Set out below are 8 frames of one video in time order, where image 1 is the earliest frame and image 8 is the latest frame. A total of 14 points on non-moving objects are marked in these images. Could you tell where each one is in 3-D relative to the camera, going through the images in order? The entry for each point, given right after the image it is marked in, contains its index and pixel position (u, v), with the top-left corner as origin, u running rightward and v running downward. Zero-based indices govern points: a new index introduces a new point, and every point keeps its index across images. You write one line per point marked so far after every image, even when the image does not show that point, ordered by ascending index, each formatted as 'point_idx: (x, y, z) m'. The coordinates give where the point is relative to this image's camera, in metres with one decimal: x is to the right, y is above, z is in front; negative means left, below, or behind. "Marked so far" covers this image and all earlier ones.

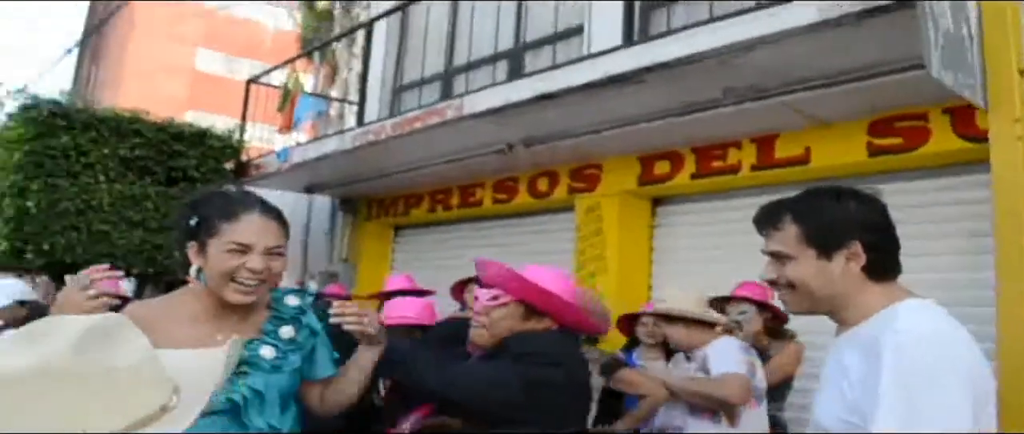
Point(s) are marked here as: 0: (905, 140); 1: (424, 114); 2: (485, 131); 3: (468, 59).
0: (+2.1, +0.4, +5.2) m
1: (-0.6, +0.7, +6.4) m
2: (-0.2, +0.6, +6.4) m
3: (-0.4, +1.5, +8.7) m
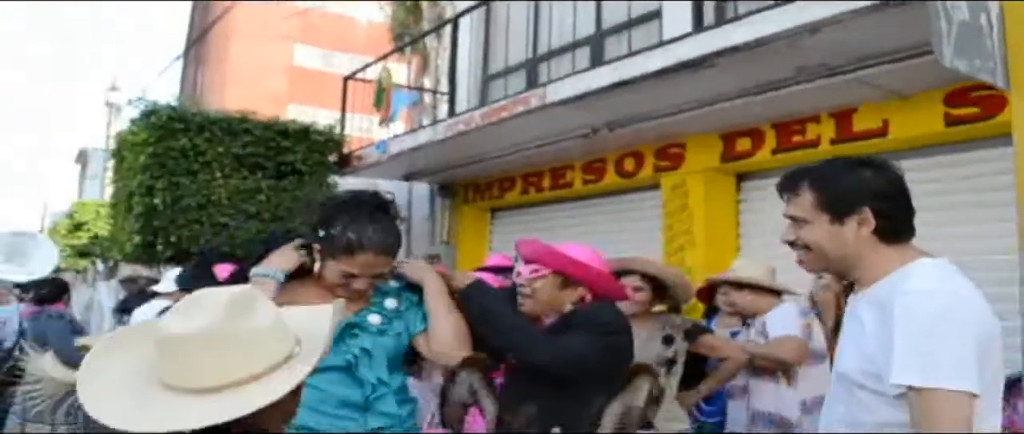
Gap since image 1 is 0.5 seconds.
0: (+2.6, +0.6, +5.3) m
1: (0.0, +0.8, +6.8) m
2: (+0.4, +0.7, +6.7) m
3: (+0.4, +1.6, +9.0) m
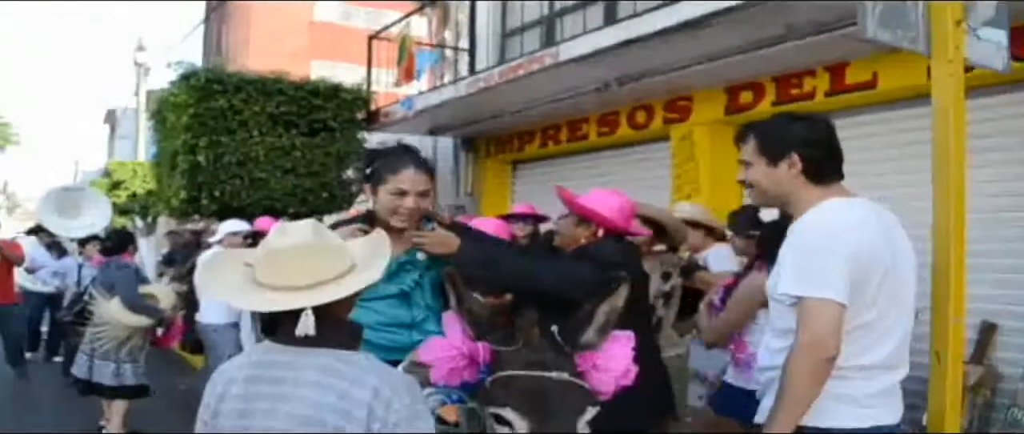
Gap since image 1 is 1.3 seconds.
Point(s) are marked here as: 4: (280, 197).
0: (+2.7, +0.9, +5.8) m
1: (+0.1, +1.2, +7.3) m
2: (+0.5, +1.1, +7.2) m
3: (+0.6, +2.1, +9.4) m
4: (-2.3, +0.2, +9.6) m
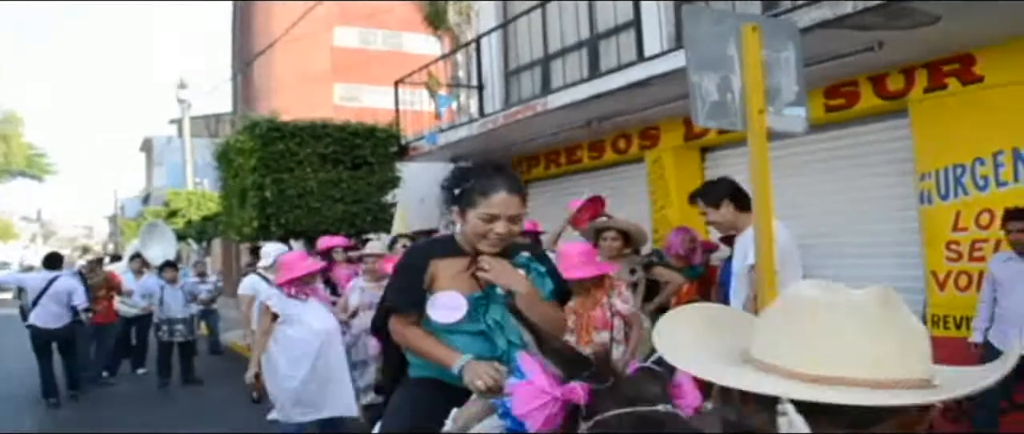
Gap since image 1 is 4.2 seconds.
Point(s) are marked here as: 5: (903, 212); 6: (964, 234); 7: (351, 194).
0: (+2.7, +0.9, +7.6) m
1: (+0.1, +1.0, +9.2) m
2: (+0.5, +1.0, +9.1) m
3: (+0.6, +2.0, +11.4) m
4: (-2.2, -0.1, +11.6) m
5: (+3.0, 0.0, +7.4) m
6: (+3.2, -0.1, +6.8) m
7: (-2.0, +0.3, +11.7) m
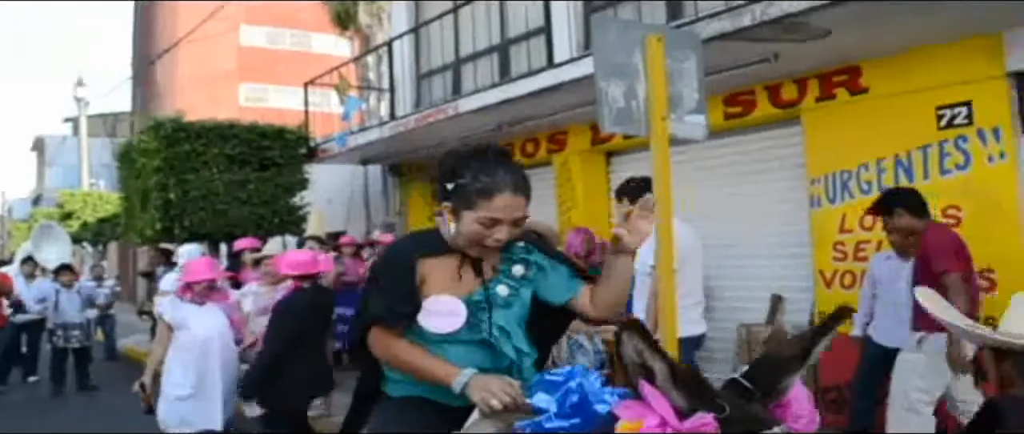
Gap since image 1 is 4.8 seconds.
0: (+1.9, +0.9, +8.0) m
1: (-0.8, +1.0, +9.3) m
2: (-0.4, +0.9, +9.3) m
3: (-0.5, +2.0, +11.5) m
4: (-3.3, -0.1, +11.5) m
5: (+2.3, 0.0, +7.8) m
6: (+2.5, -0.1, +7.2) m
7: (-3.1, +0.2, +11.6) m
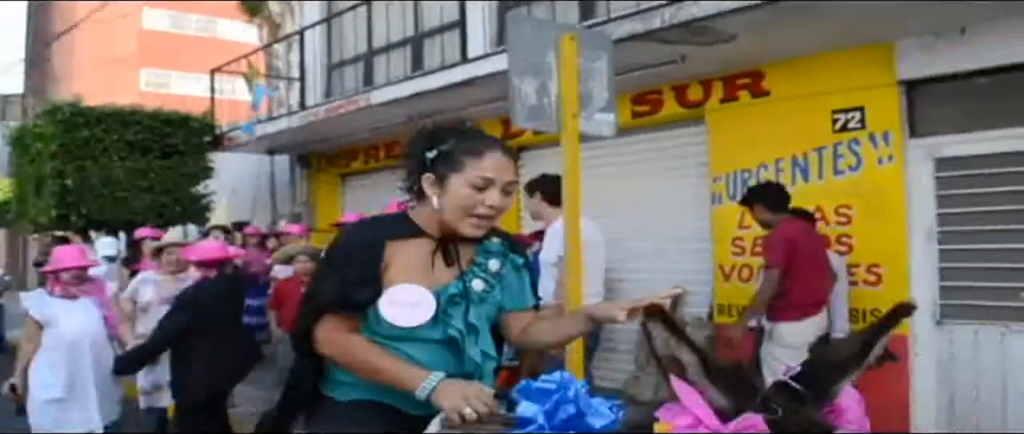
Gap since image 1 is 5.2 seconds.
0: (+1.2, +0.9, +8.2) m
1: (-1.6, +1.1, +9.2) m
2: (-1.2, +1.0, +9.2) m
3: (-1.5, +2.1, +11.4) m
4: (-4.3, +0.1, +11.2) m
5: (+1.6, 0.0, +8.1) m
6: (+1.8, -0.1, +7.5) m
7: (-4.2, +0.4, +11.3) m
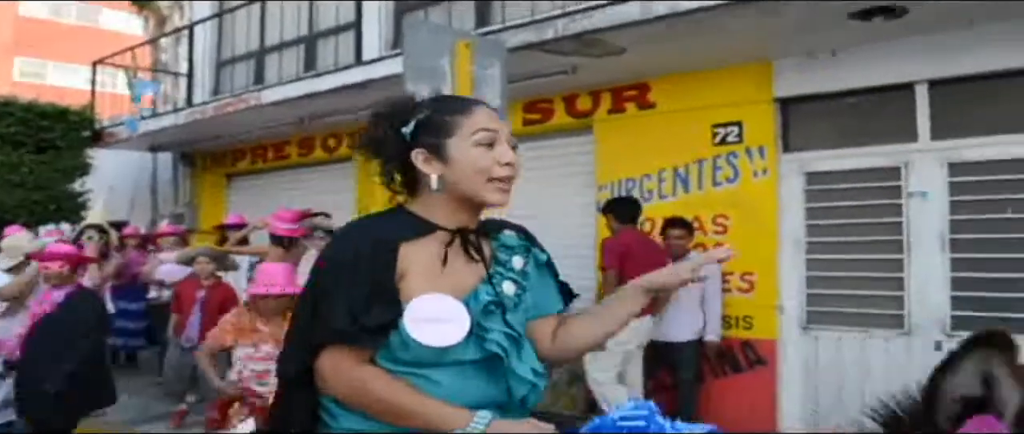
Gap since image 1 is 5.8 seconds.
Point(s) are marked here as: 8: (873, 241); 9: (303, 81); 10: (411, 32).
0: (+0.3, +0.9, +8.4) m
1: (-2.6, +1.1, +9.1) m
2: (-2.2, +1.0, +9.1) m
3: (-2.8, +2.1, +11.3) m
4: (-5.6, +0.1, +10.7) m
5: (+0.6, 0.0, +8.3) m
6: (+1.0, -0.2, +7.7) m
7: (-5.4, +0.4, +10.9) m
8: (+2.6, -0.2, +6.8) m
9: (-1.8, +1.2, +8.4) m
10: (-0.4, +0.8, +4.1) m
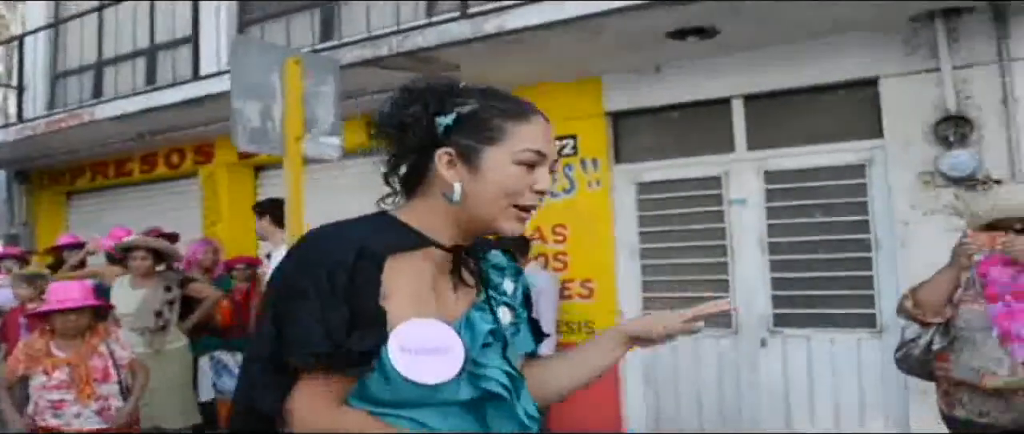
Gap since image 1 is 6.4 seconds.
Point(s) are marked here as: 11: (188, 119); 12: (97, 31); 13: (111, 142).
0: (-1.1, +0.8, +8.5) m
1: (-4.1, +0.9, +8.8) m
2: (-3.7, +0.8, +8.9) m
3: (-4.6, +1.9, +11.0) m
4: (-7.2, -0.1, +10.0) m
5: (-0.7, -0.1, +8.5) m
6: (-0.3, -0.3, +8.0) m
7: (-7.1, +0.2, +10.2) m
8: (+1.4, -0.2, +7.2) m
9: (-3.2, +1.0, +8.2) m
10: (-1.2, +0.7, +4.2) m
11: (-2.9, +0.9, +8.5) m
12: (-4.9, +2.2, +11.2) m
13: (-4.1, +0.8, +9.9) m
